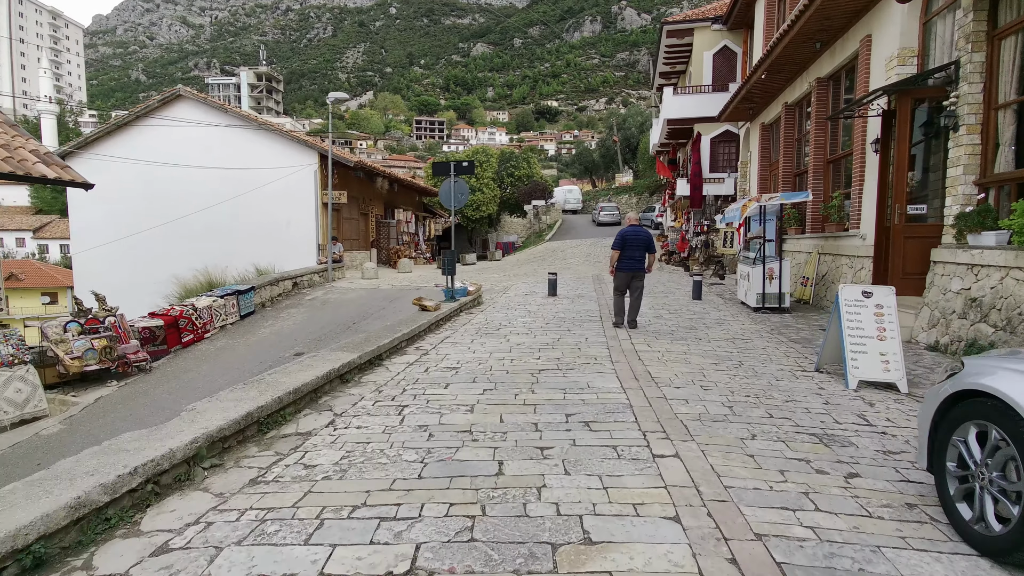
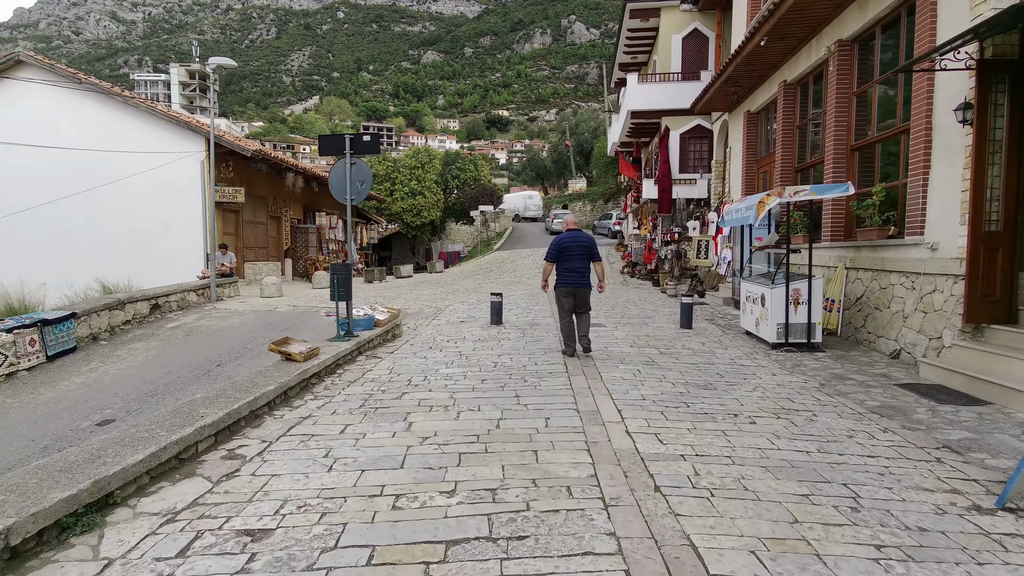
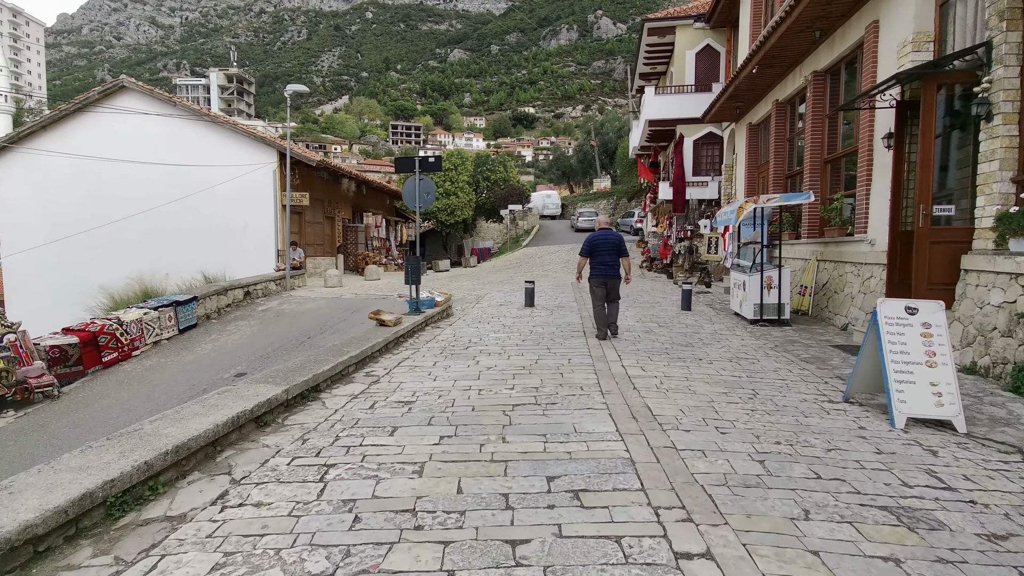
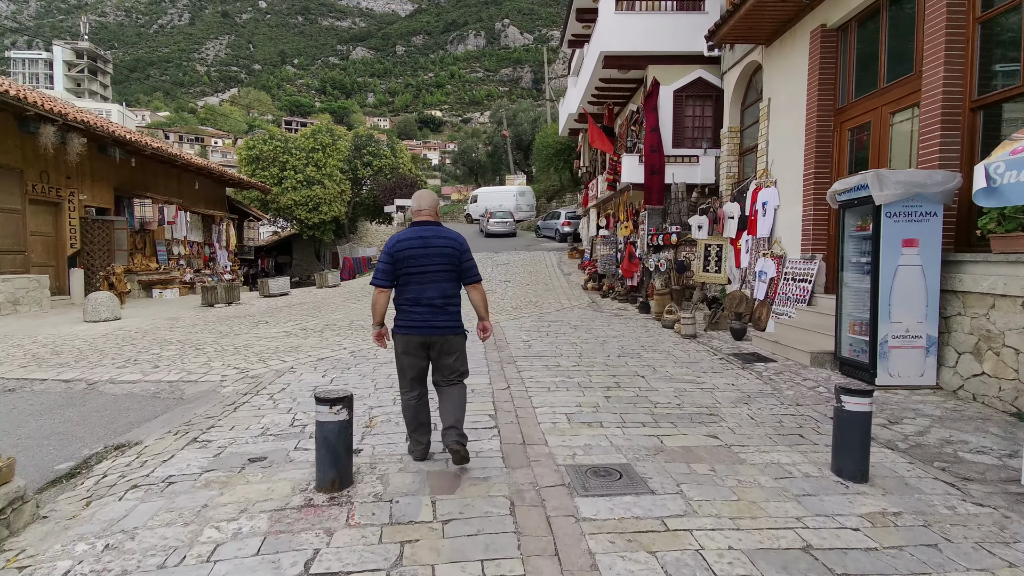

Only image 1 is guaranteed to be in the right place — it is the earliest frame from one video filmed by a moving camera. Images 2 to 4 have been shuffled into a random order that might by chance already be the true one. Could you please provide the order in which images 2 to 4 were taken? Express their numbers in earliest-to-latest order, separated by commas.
3, 2, 4
